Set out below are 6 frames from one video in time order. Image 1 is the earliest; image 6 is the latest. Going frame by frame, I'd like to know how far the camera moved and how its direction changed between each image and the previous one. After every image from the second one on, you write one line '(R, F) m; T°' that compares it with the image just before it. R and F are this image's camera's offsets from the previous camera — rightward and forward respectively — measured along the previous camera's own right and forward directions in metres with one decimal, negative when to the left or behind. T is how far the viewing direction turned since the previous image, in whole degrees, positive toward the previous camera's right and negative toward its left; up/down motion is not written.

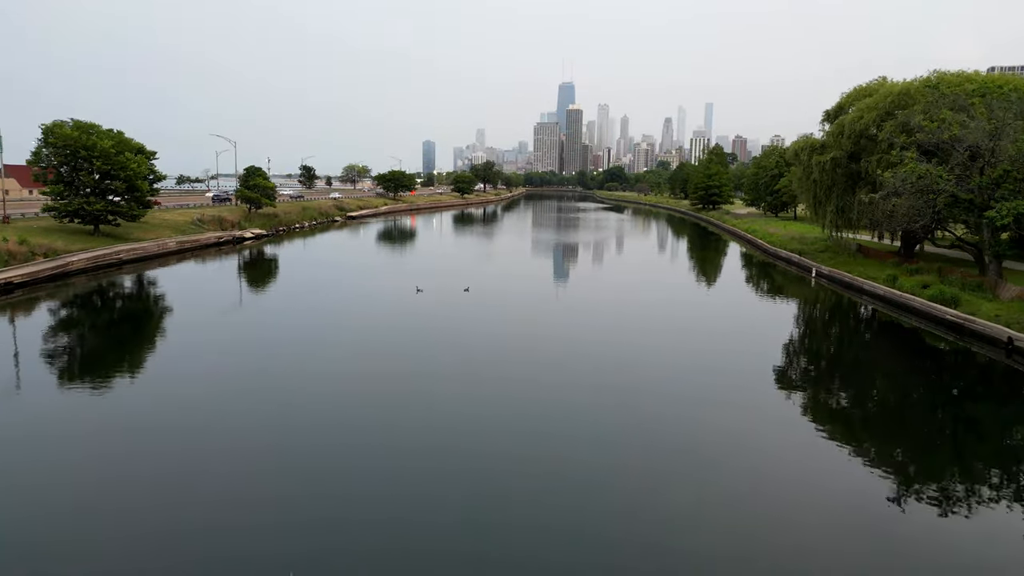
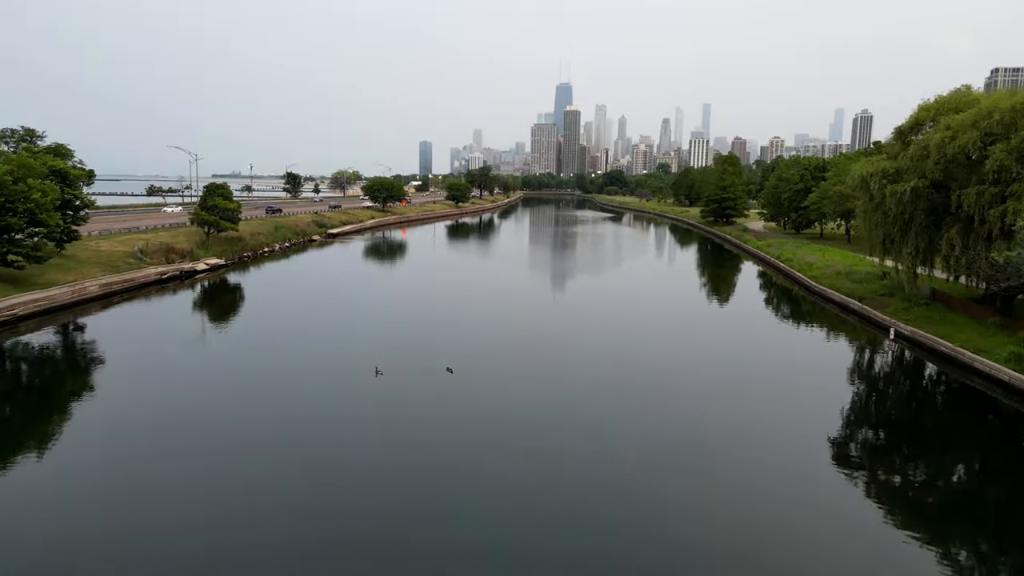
(0.0, +4.1) m; 0°
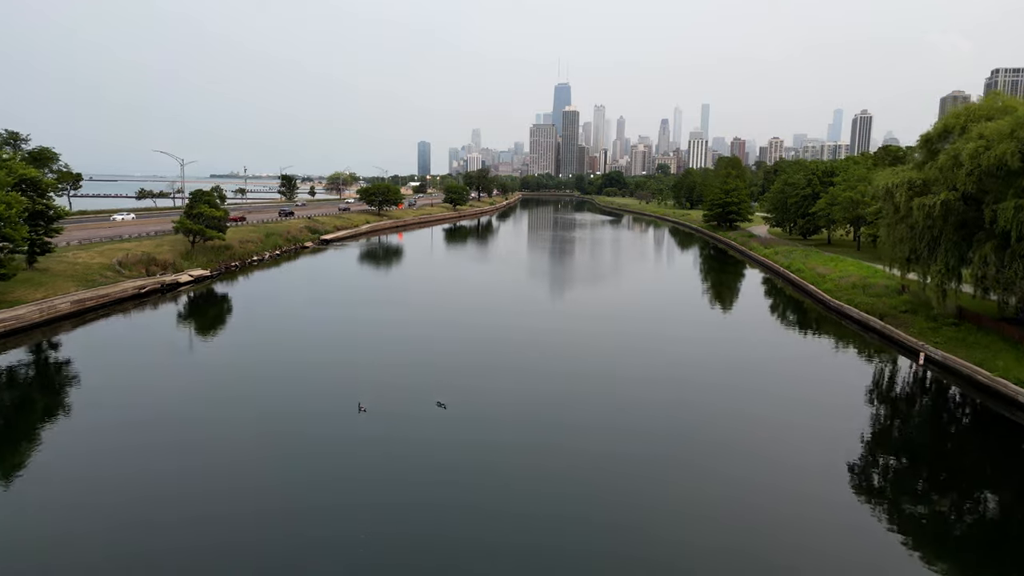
(0.0, +1.1) m; 0°
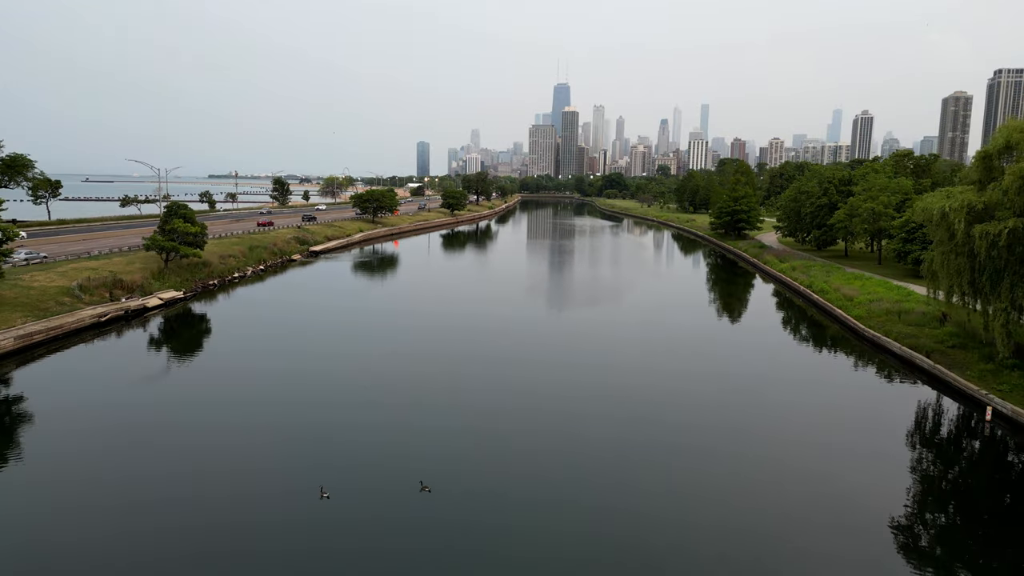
(0.0, +2.0) m; 0°
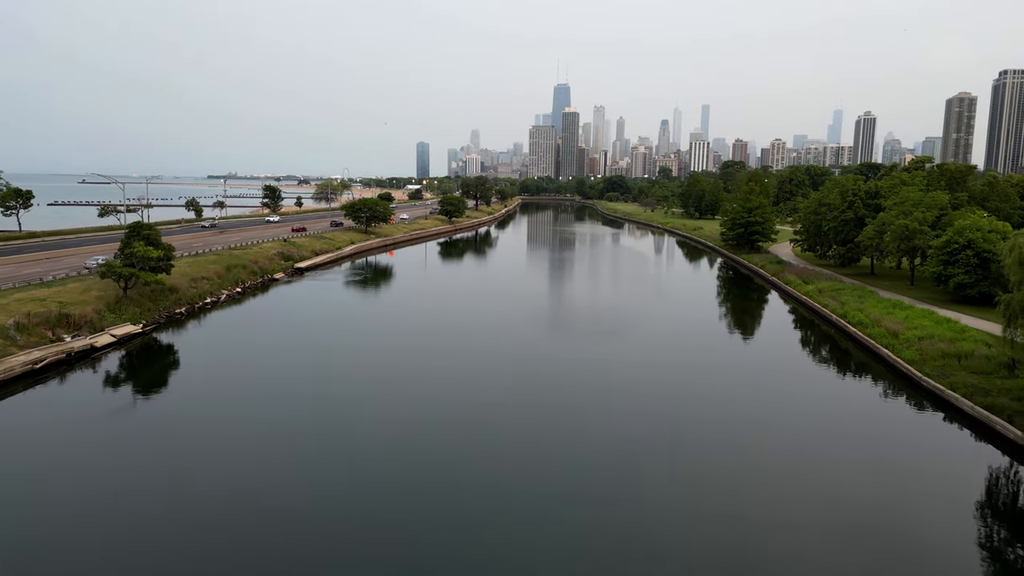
(0.0, +2.6) m; 0°
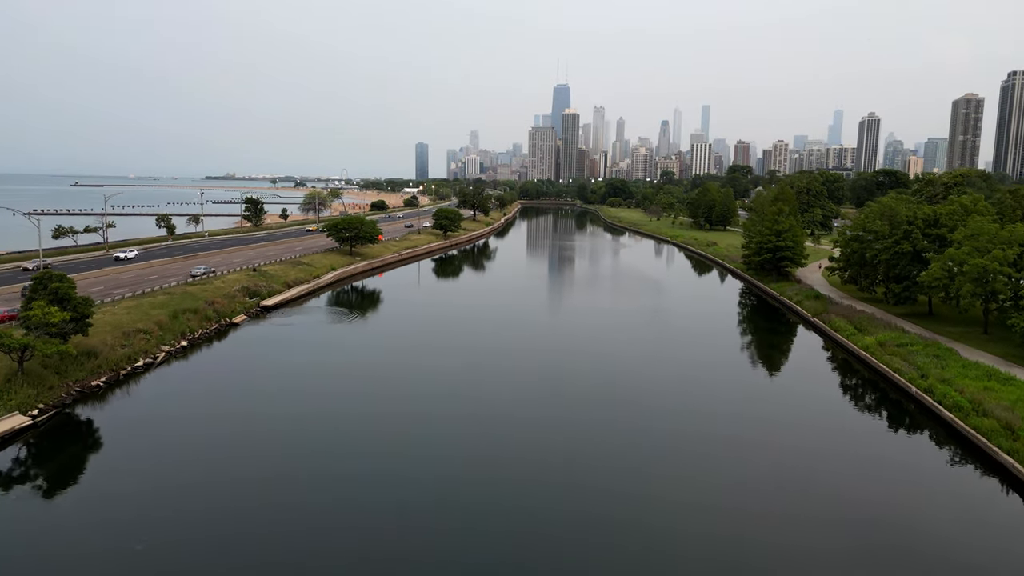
(0.0, +4.6) m; 0°
